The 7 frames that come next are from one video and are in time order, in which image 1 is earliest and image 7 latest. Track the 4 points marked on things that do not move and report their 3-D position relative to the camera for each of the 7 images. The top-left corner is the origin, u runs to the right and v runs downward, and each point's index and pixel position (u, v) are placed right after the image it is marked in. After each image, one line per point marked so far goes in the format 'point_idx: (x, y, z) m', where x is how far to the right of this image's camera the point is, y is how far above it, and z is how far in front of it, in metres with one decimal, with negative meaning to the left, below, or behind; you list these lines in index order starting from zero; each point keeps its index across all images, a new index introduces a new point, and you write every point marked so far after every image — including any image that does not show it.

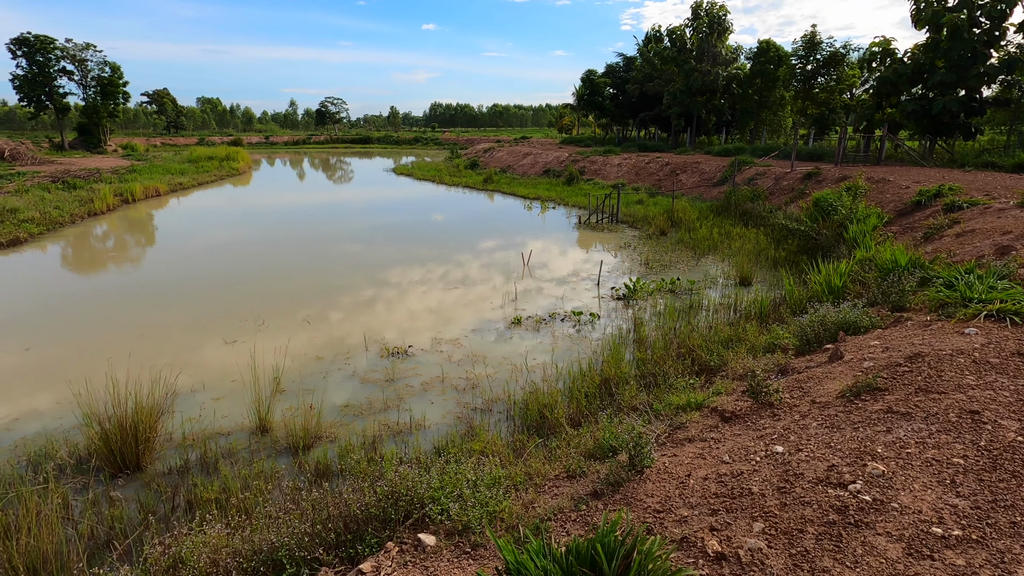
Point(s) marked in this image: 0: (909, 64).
0: (+11.9, +6.7, +16.0) m
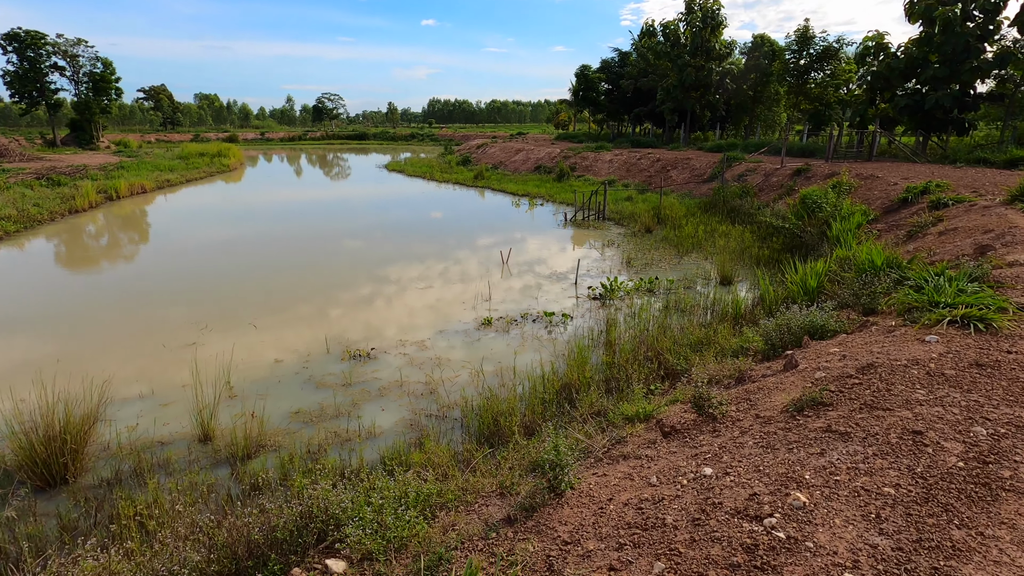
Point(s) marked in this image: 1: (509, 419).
0: (+11.5, +6.7, +15.7) m
1: (0.0, -1.1, +4.5) m
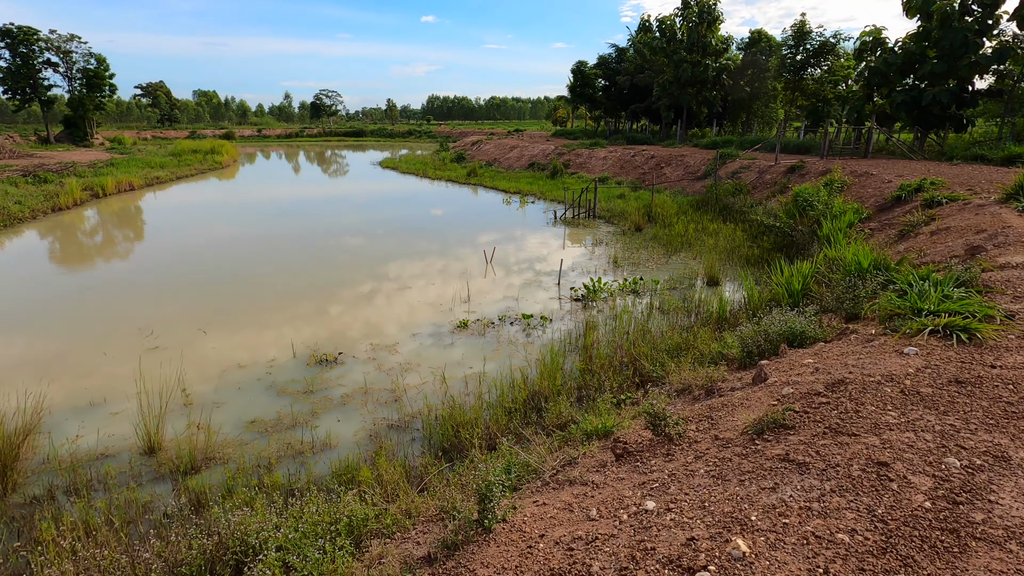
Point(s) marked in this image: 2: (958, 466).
0: (+11.2, +6.7, +15.4) m
1: (-0.3, -1.1, +4.3) m
2: (+1.8, -0.7, +2.1) m
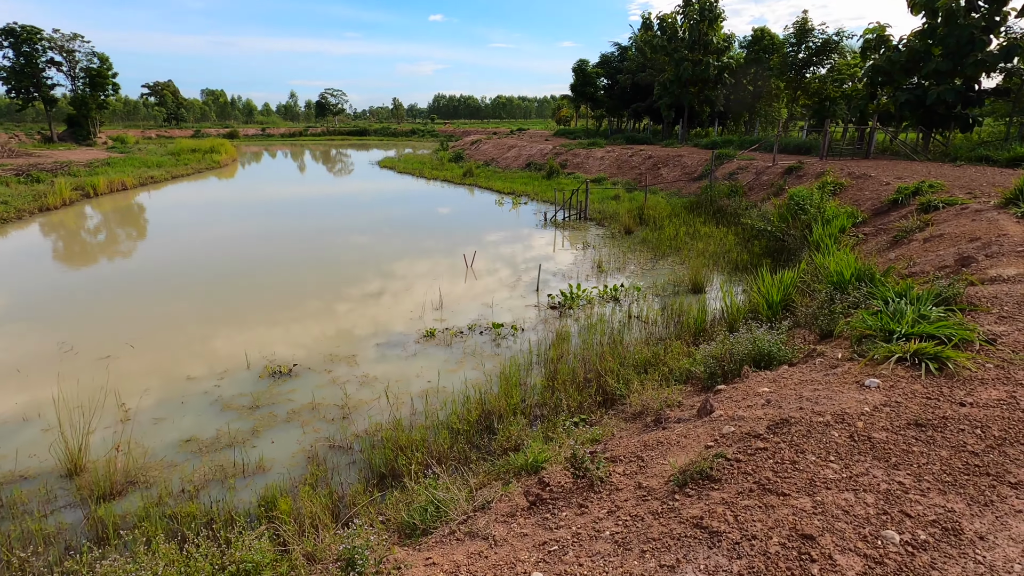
0: (+10.9, +6.6, +15.0) m
1: (-0.7, -1.2, +4.0) m
2: (+1.3, -0.8, +1.8) m
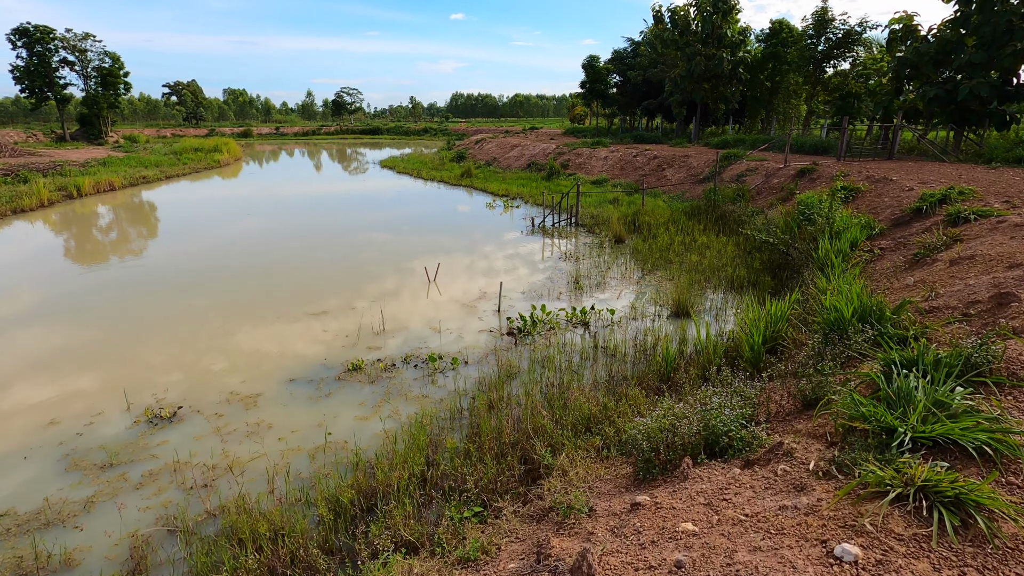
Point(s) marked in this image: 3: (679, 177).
0: (+10.6, +6.3, +13.6) m
1: (-1.5, -1.5, +3.0) m
2: (+0.5, -1.1, +0.8) m
3: (+5.1, +3.4, +16.4) m
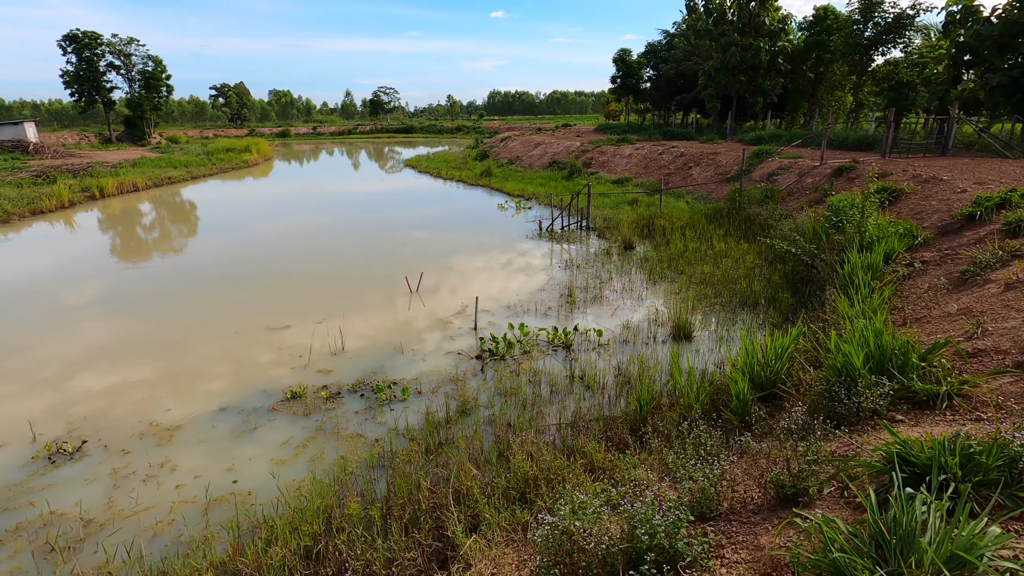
0: (+10.8, +6.0, +12.0) m
1: (-2.1, -1.7, +2.4) m
2: (-0.2, -1.3, 0.0) m
3: (+5.5, +3.2, +15.2) m
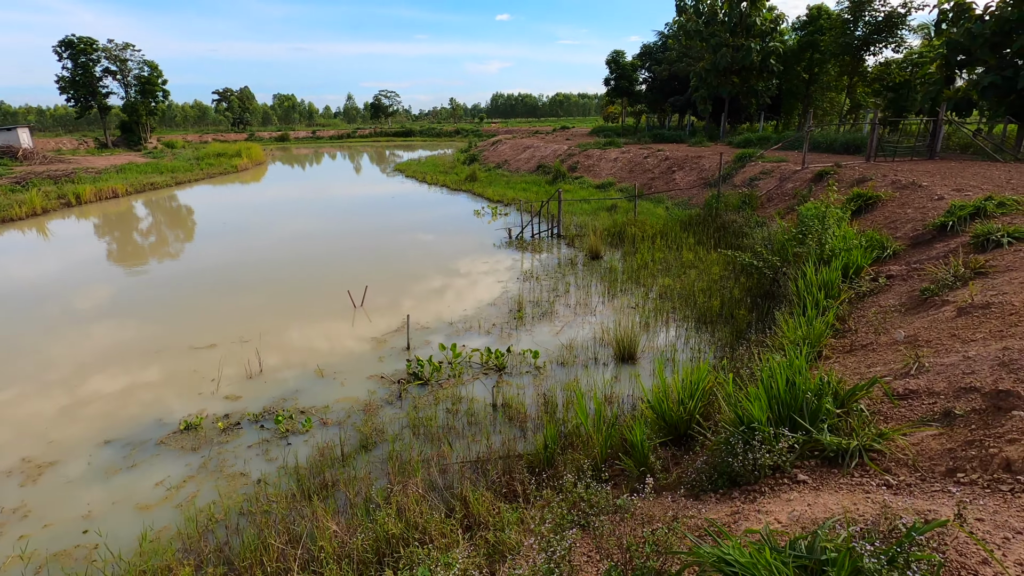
0: (+10.1, +5.8, +11.5) m
1: (-2.9, -1.9, +2.0) m
2: (-1.0, -1.5, -0.4) m
3: (+4.8, +2.9, +14.8) m
